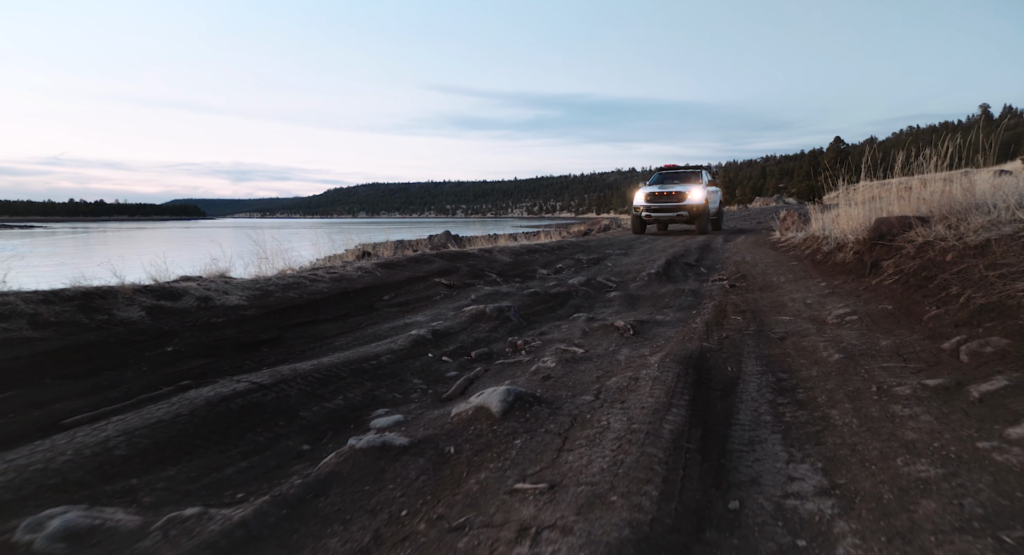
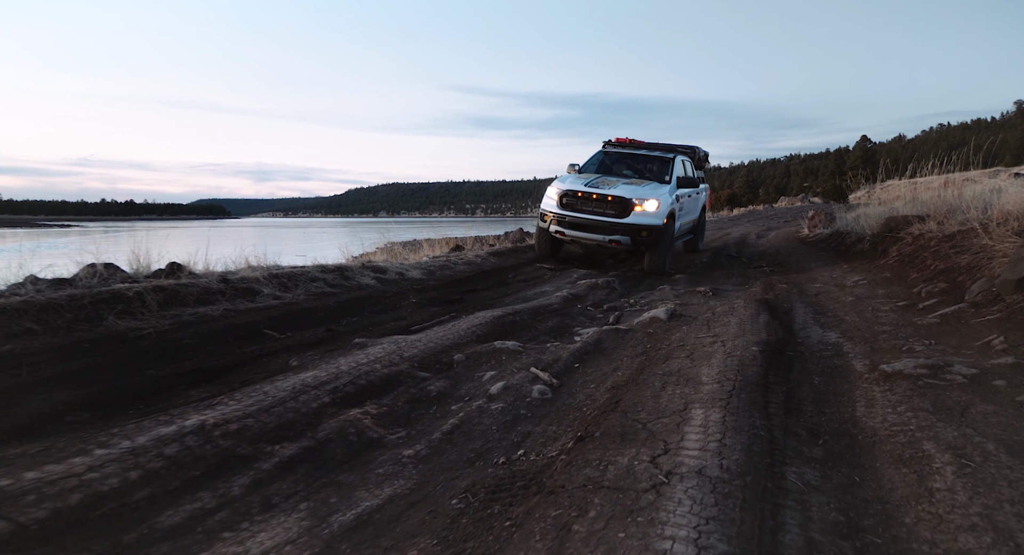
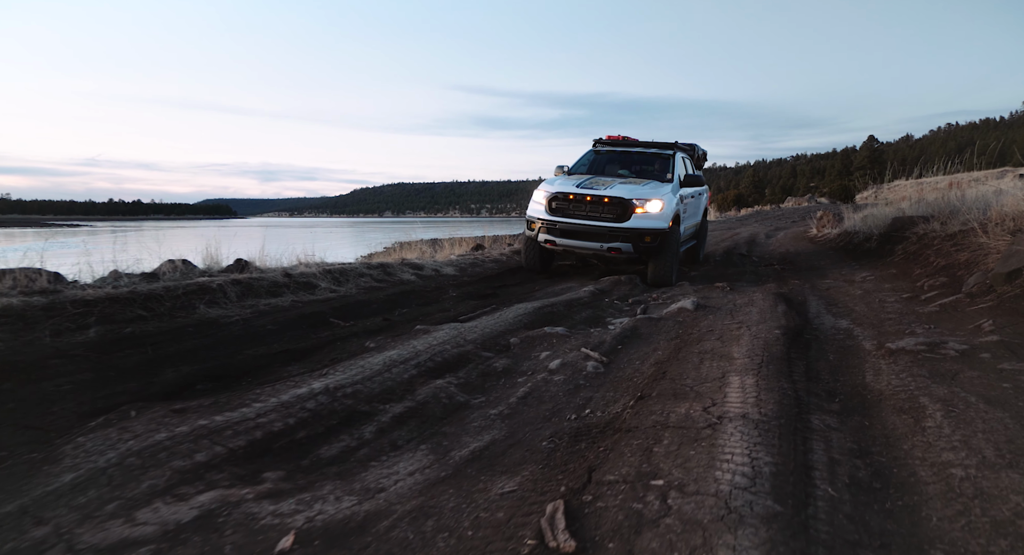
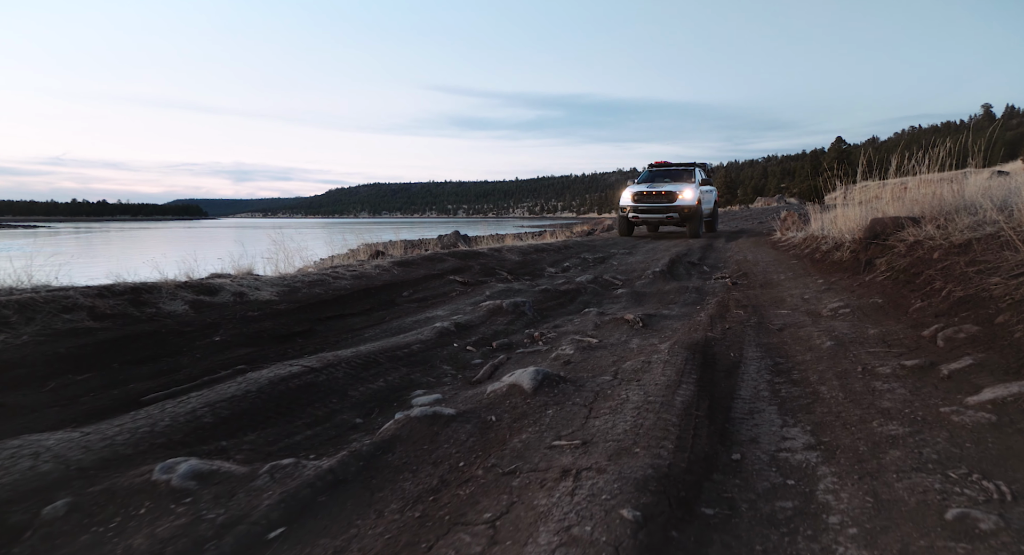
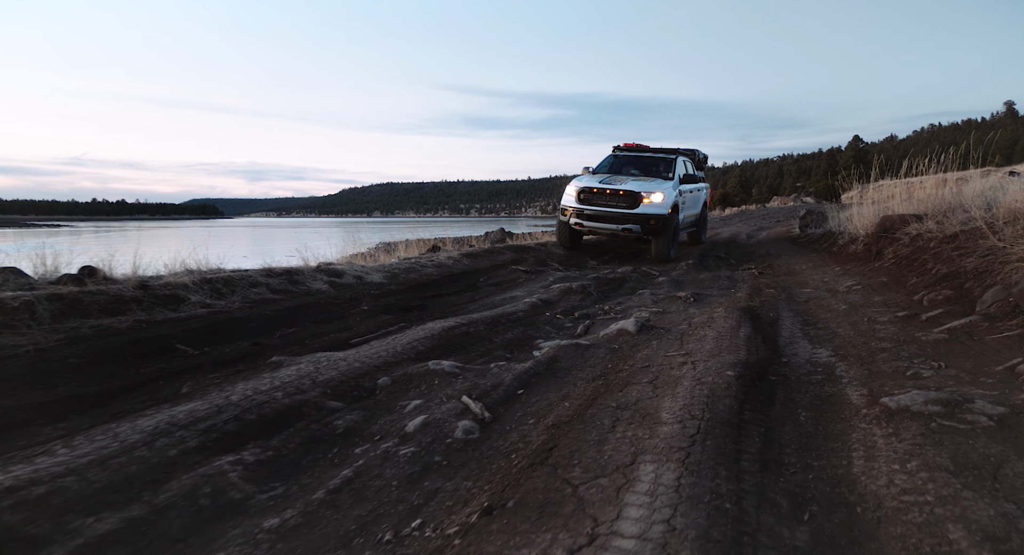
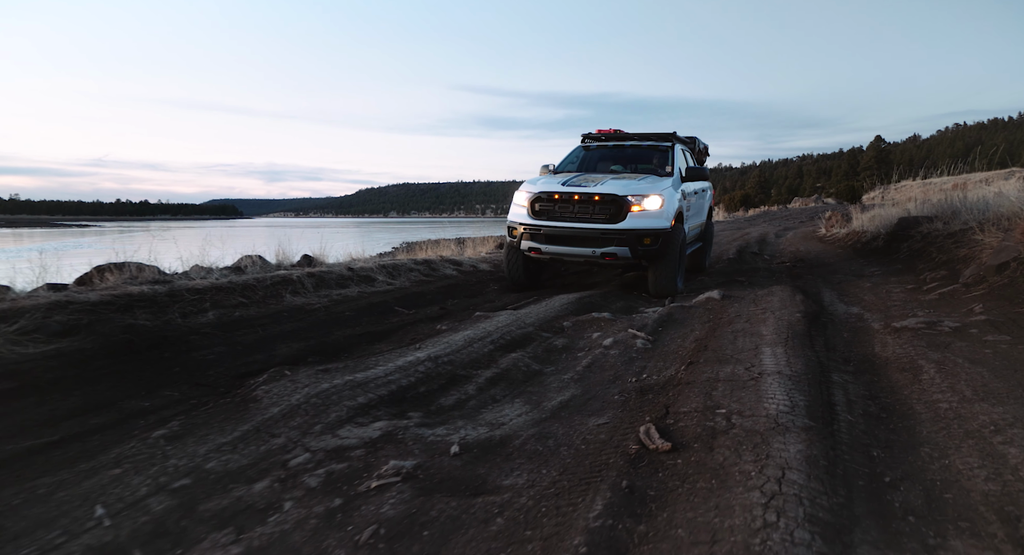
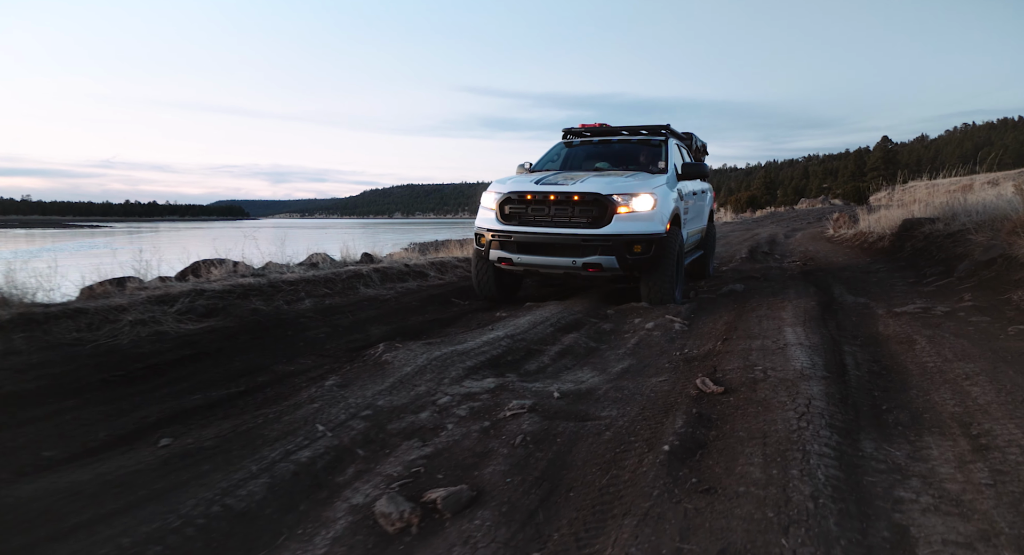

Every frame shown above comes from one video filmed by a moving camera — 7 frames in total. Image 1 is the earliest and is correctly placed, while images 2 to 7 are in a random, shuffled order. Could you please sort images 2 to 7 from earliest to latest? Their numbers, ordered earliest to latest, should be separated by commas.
4, 5, 2, 3, 6, 7
